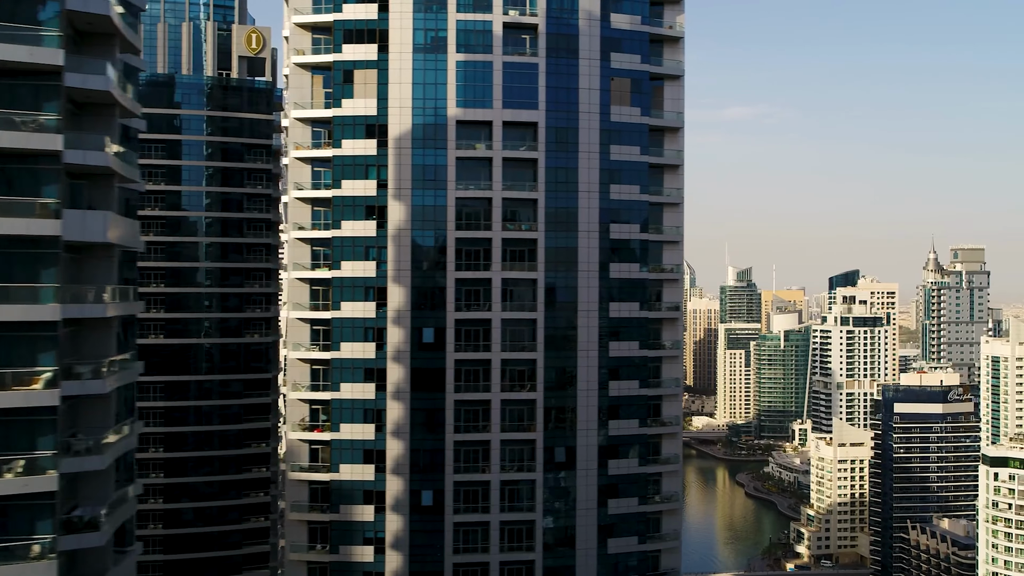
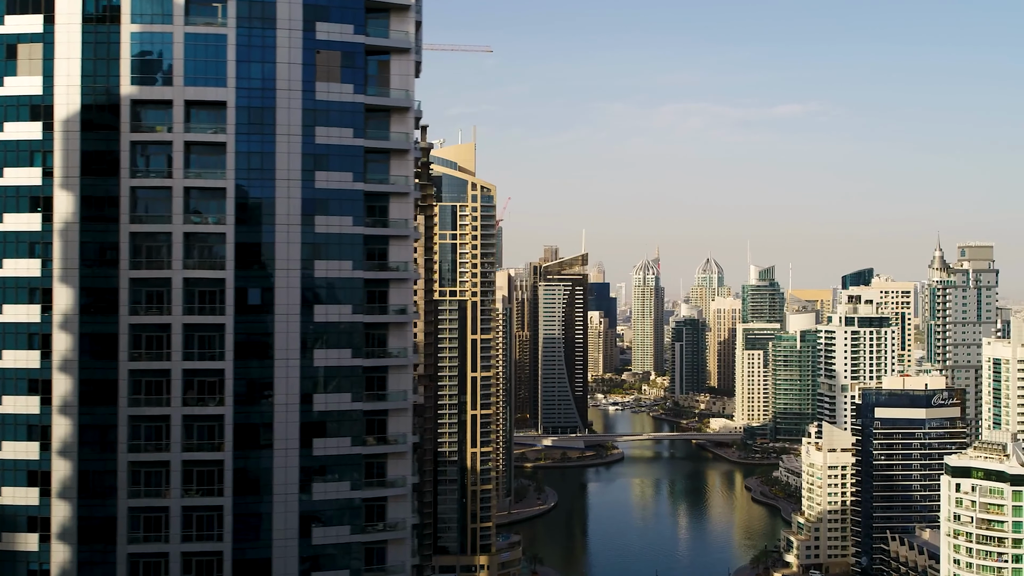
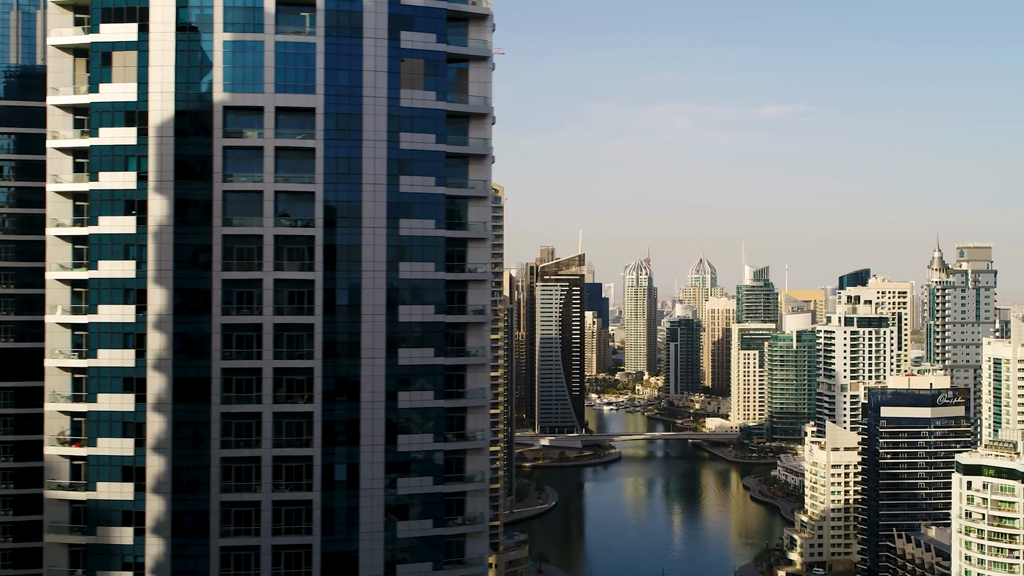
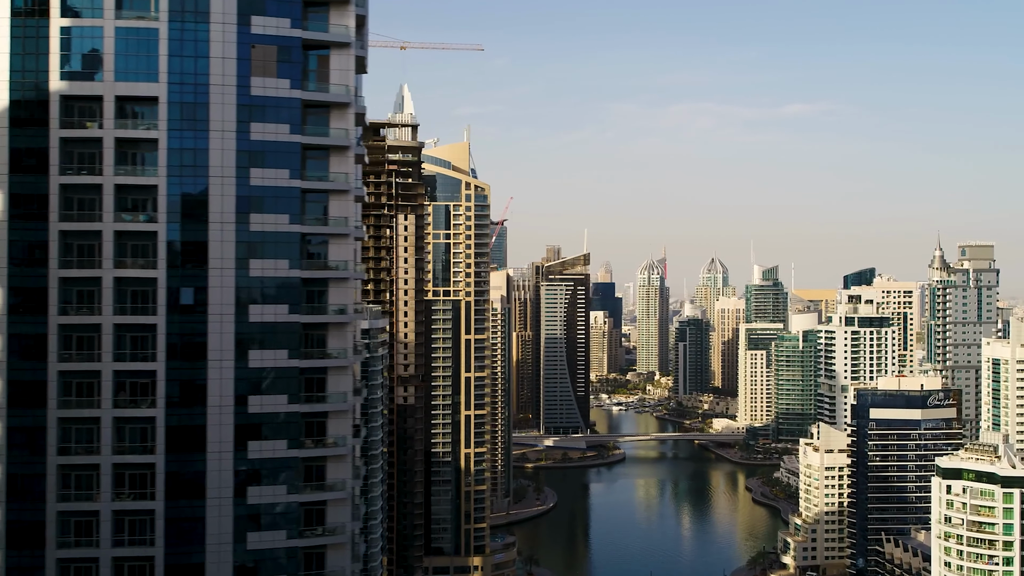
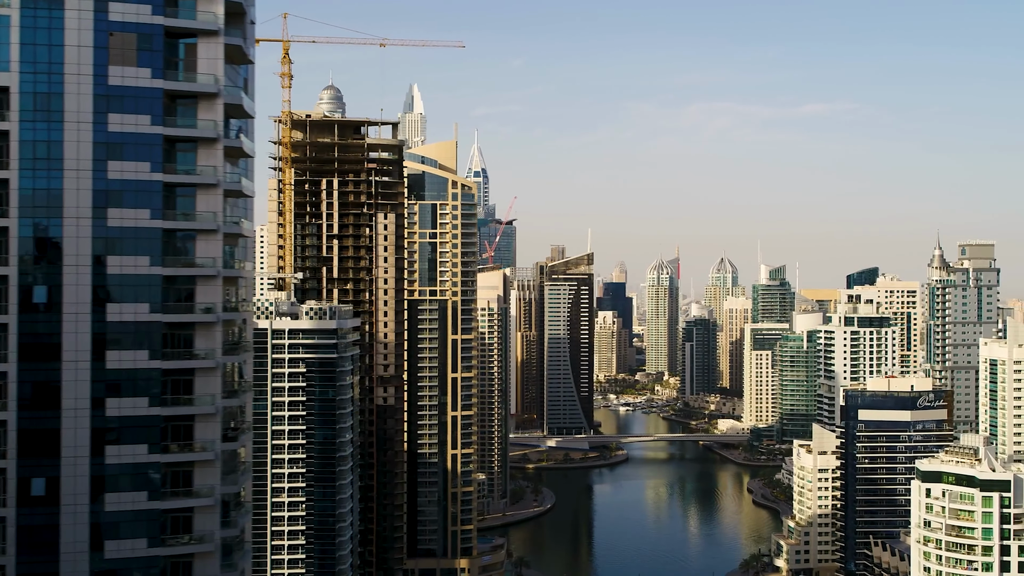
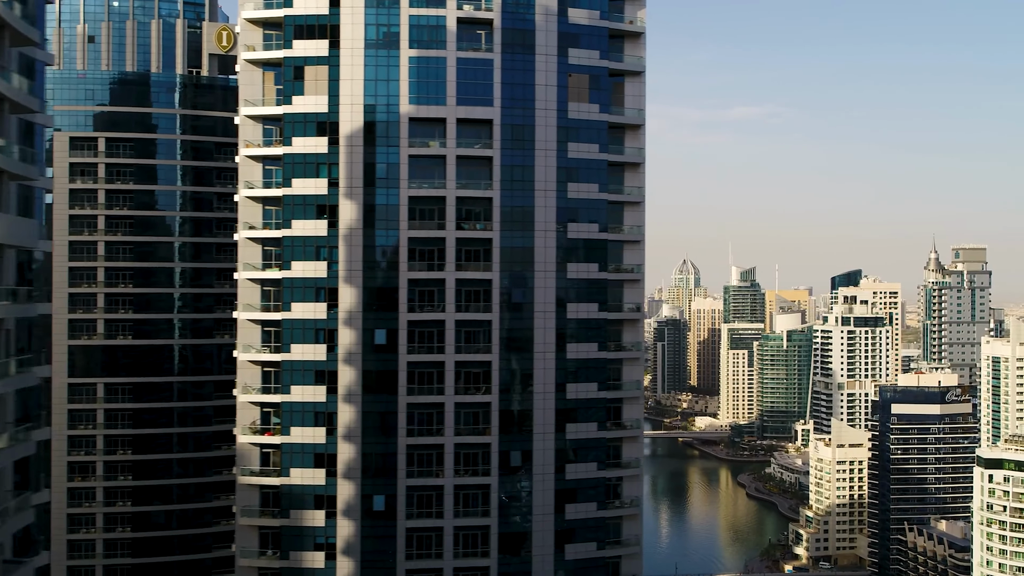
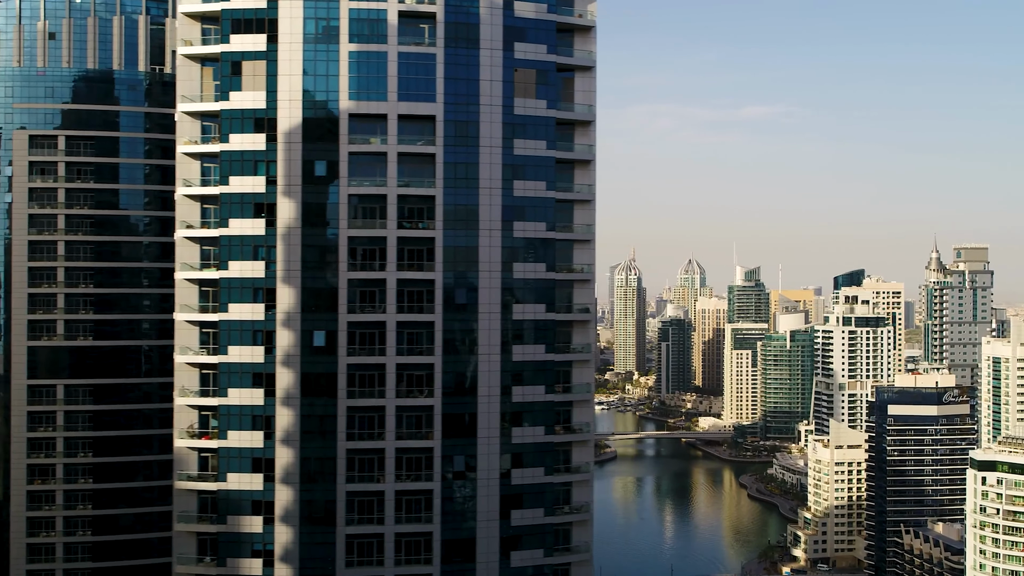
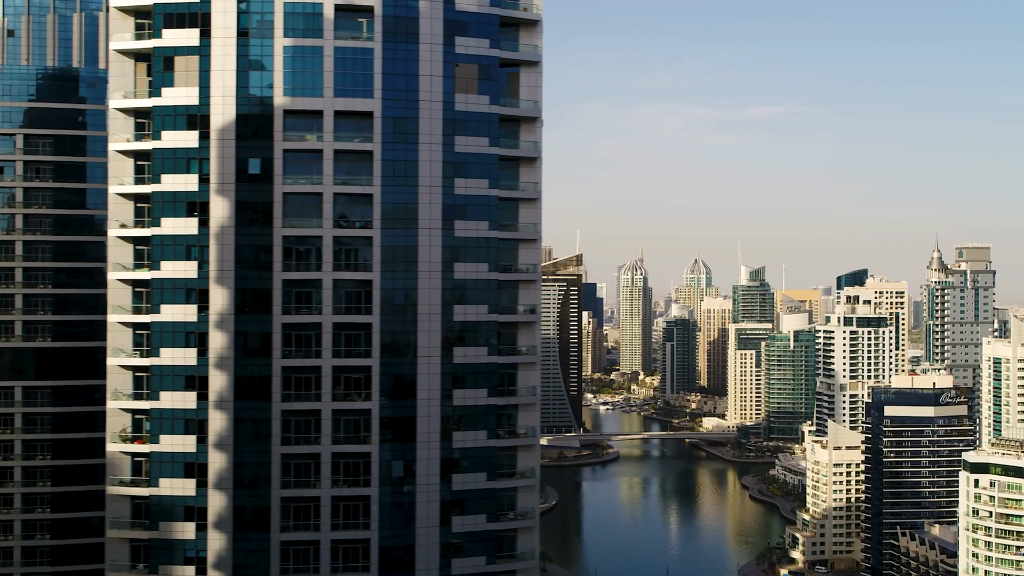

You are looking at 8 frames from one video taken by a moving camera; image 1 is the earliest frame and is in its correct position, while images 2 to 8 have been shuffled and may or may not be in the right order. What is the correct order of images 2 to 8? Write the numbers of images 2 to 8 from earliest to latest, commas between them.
6, 7, 8, 3, 2, 4, 5
